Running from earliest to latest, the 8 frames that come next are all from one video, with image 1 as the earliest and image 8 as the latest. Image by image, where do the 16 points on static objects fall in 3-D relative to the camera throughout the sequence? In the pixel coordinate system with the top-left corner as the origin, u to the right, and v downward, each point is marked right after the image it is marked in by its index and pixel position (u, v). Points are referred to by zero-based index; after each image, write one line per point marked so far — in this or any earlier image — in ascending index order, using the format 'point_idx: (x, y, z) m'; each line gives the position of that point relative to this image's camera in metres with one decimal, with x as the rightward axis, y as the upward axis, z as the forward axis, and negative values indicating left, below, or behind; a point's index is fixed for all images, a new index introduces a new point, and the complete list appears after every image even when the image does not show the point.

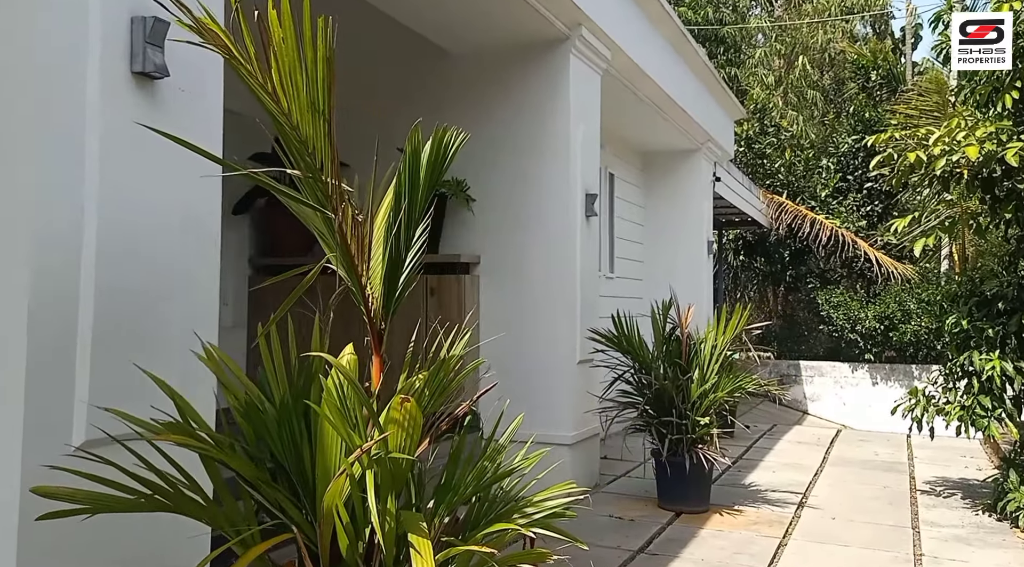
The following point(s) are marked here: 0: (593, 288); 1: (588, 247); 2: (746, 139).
0: (+0.5, 0.0, +6.2) m
1: (+0.4, +0.2, +6.1) m
2: (+3.0, +1.8, +13.5) m
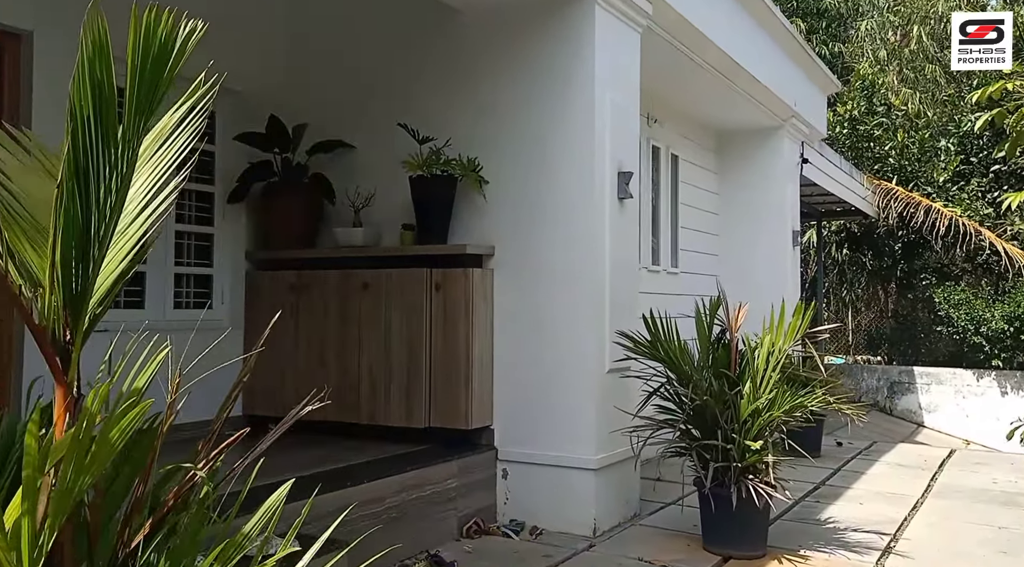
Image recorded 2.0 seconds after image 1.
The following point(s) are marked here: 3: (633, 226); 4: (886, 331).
0: (+0.6, 0.0, +5.2) m
1: (+0.5, +0.2, +5.1) m
2: (+3.9, +1.9, +12.2) m
3: (+0.6, +0.3, +5.3) m
4: (+4.2, -0.5, +12.0) m
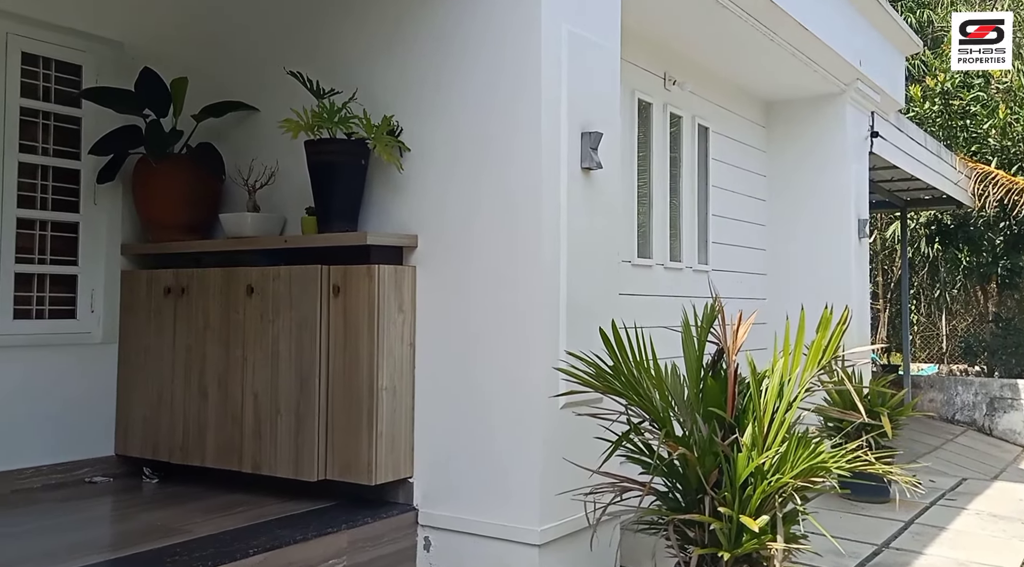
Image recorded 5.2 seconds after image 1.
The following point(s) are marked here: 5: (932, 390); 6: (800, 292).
0: (+0.3, 0.0, +3.9) m
1: (+0.3, +0.2, +3.8) m
2: (+4.3, +1.9, +10.5) m
3: (+0.4, +0.3, +4.0) m
4: (+4.6, -0.5, +10.2) m
5: (+3.9, -0.9, +9.8) m
6: (+2.0, -0.1, +7.0) m
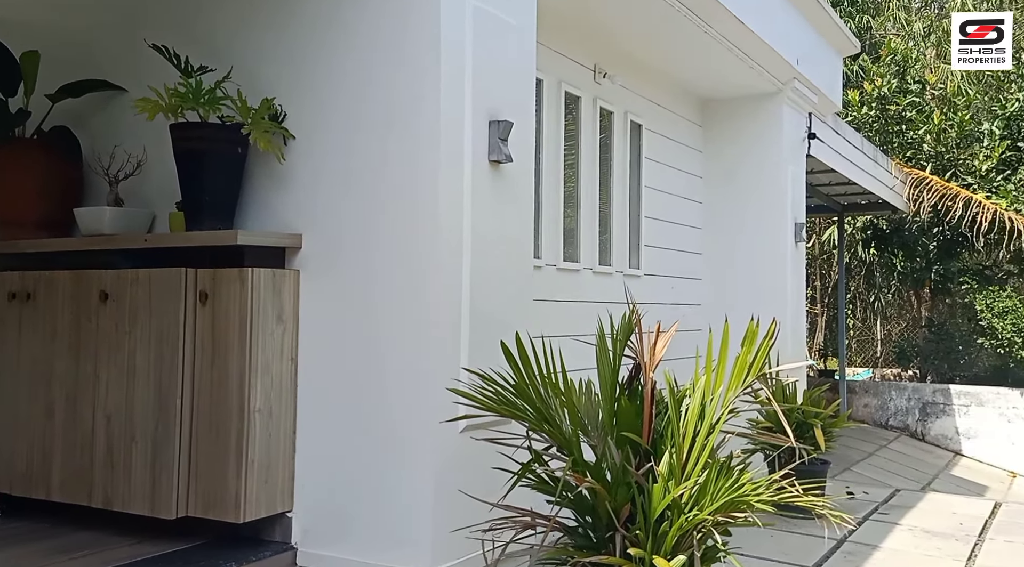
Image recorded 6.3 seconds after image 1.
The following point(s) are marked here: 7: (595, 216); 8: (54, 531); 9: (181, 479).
0: (0.0, 0.0, +3.4) m
1: (-0.1, +0.2, +3.3) m
2: (+3.6, +1.8, +10.3) m
3: (0.0, +0.3, +3.5) m
4: (+3.9, -0.6, +10.0) m
5: (+3.3, -1.0, +9.6) m
6: (+1.5, -0.1, +6.7) m
7: (+0.5, +0.4, +5.5) m
8: (-1.5, -0.8, +3.4) m
9: (-1.0, -0.6, +3.2) m
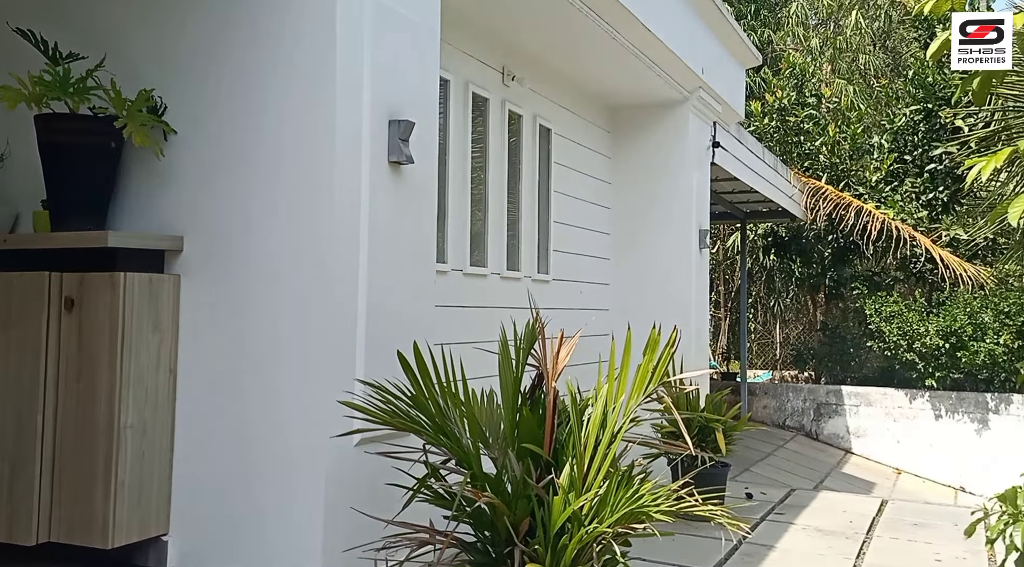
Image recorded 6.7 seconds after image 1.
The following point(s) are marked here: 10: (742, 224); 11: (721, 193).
0: (-0.3, 0.0, +3.3) m
1: (-0.4, +0.2, +3.2) m
2: (+2.7, +1.7, +10.4) m
3: (-0.3, +0.3, +3.4) m
4: (+2.9, -0.6, +10.2) m
5: (+2.4, -1.0, +9.7) m
6: (+0.8, -0.2, +6.7) m
7: (0.0, +0.4, +5.4) m
8: (-1.8, -0.8, +3.1) m
9: (-1.3, -0.6, +3.0) m
10: (+2.1, +0.6, +9.6) m
11: (+1.7, +0.8, +8.6) m
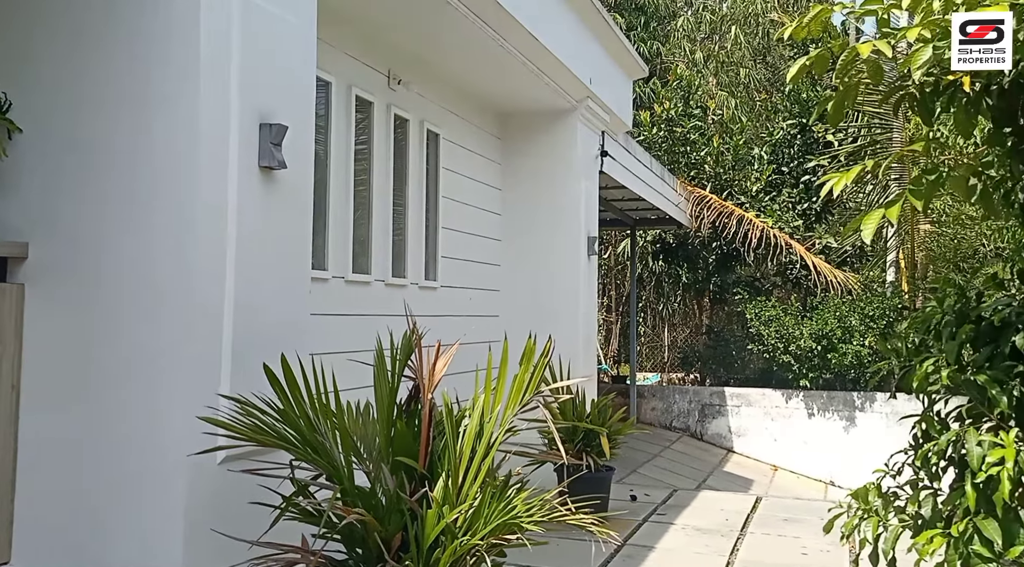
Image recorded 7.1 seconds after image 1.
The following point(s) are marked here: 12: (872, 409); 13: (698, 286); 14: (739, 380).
0: (-0.7, -0.1, +3.4) m
1: (-0.8, +0.1, +3.3) m
2: (+1.6, +1.7, +10.7) m
3: (-0.7, +0.2, +3.5) m
4: (+1.9, -0.7, +10.6) m
5: (+1.3, -1.1, +10.0) m
6: (+0.1, -0.2, +6.8) m
7: (-0.7, +0.3, +5.5) m
8: (-2.2, -0.9, +3.1) m
9: (-1.7, -0.7, +3.0) m
10: (+1.1, +0.5, +9.9) m
11: (+0.8, +0.7, +8.8) m
12: (+3.0, -1.0, +8.8) m
13: (+1.9, 0.0, +10.5) m
14: (+2.2, -0.9, +10.2) m
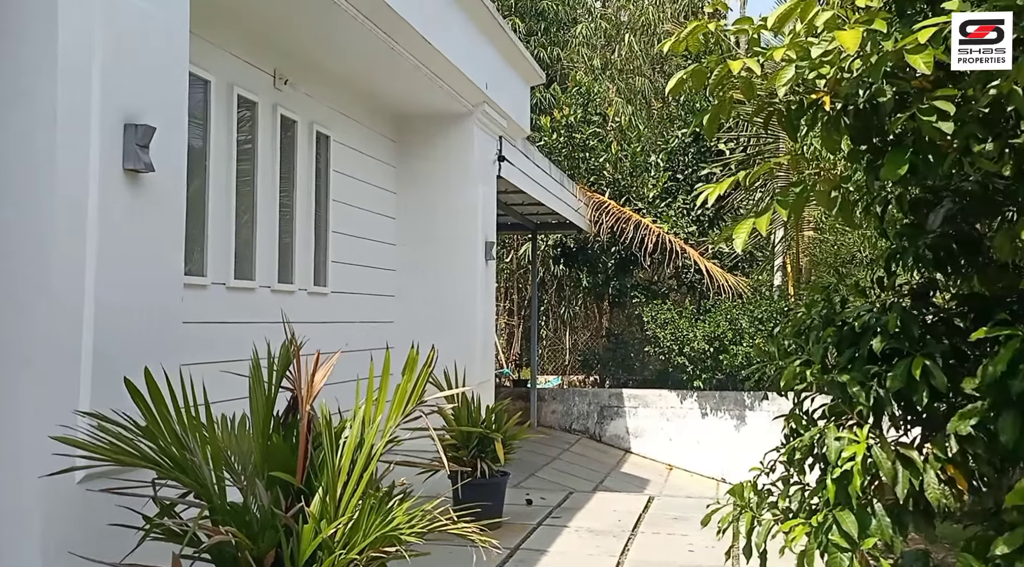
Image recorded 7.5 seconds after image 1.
0: (-1.2, -0.2, +3.3) m
1: (-1.2, 0.0, +3.2) m
2: (+0.5, +1.6, +10.9) m
3: (-1.2, +0.1, +3.4) m
4: (+0.8, -0.8, +10.8) m
5: (+0.3, -1.2, +10.2) m
6: (-0.6, -0.3, +6.9) m
7: (-1.3, +0.2, +5.4) m
8: (-2.6, -1.0, +2.9) m
9: (-2.1, -0.8, +2.9) m
10: (+0.1, +0.4, +10.0) m
11: (-0.1, +0.6, +8.9) m
12: (+2.1, -1.1, +9.1) m
13: (+0.8, -0.1, +10.7) m
14: (+1.2, -1.0, +10.4) m
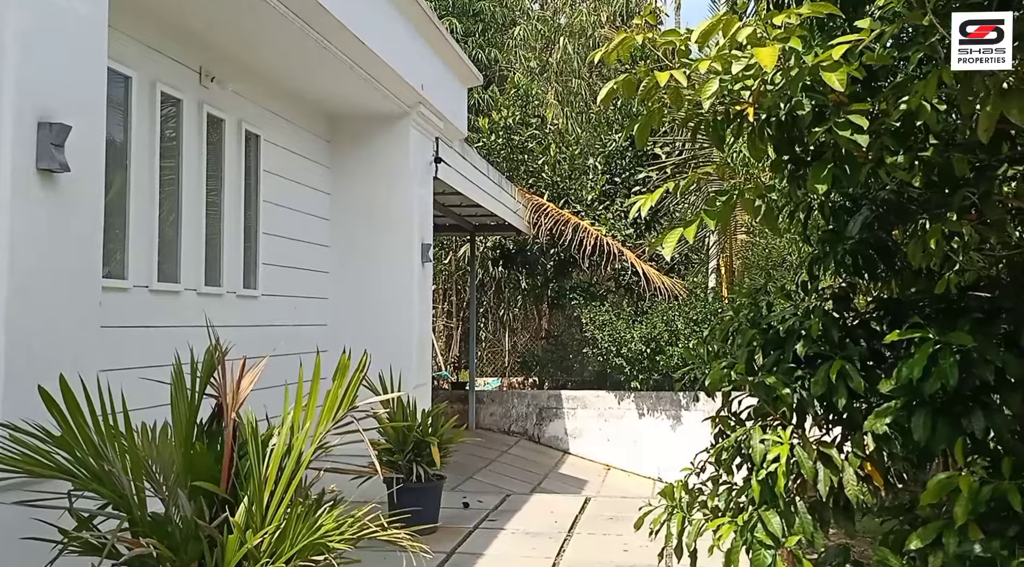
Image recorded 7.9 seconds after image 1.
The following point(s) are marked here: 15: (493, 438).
0: (-1.4, -0.2, +3.2) m
1: (-1.4, 0.0, +3.1) m
2: (-0.2, +1.6, +10.9) m
3: (-1.4, +0.1, +3.3) m
4: (+0.2, -0.8, +10.8) m
5: (-0.3, -1.2, +10.1) m
6: (-1.1, -0.3, +6.8) m
7: (-1.6, +0.2, +5.3) m
8: (-2.8, -1.0, +2.8) m
9: (-2.3, -0.8, +2.7) m
10: (-0.6, +0.4, +10.0) m
11: (-0.7, +0.6, +8.9) m
12: (+1.6, -1.1, +9.2) m
13: (+0.2, -0.1, +10.7) m
14: (+0.6, -1.0, +10.5) m
15: (-0.3, -1.5, +9.8) m
